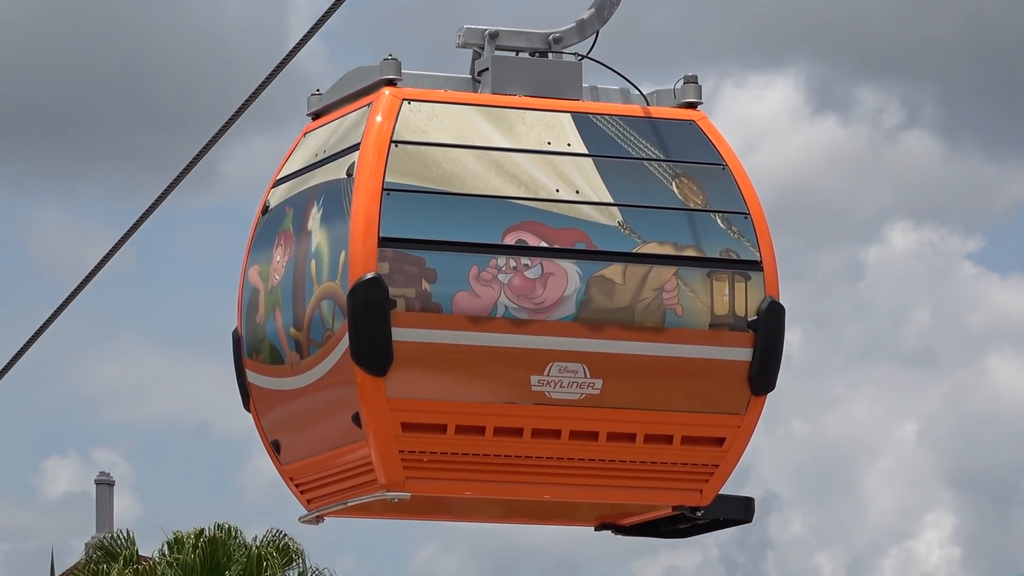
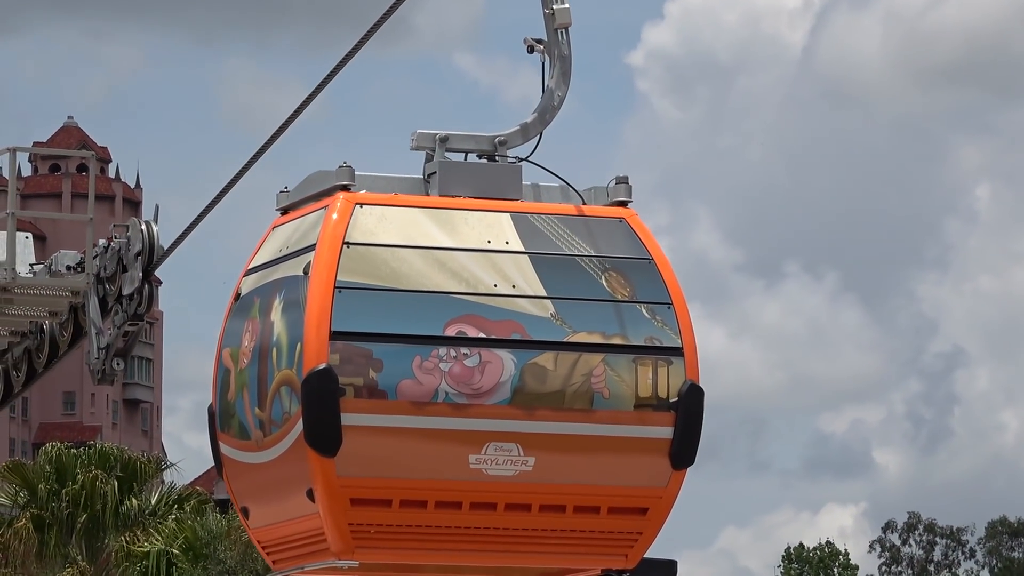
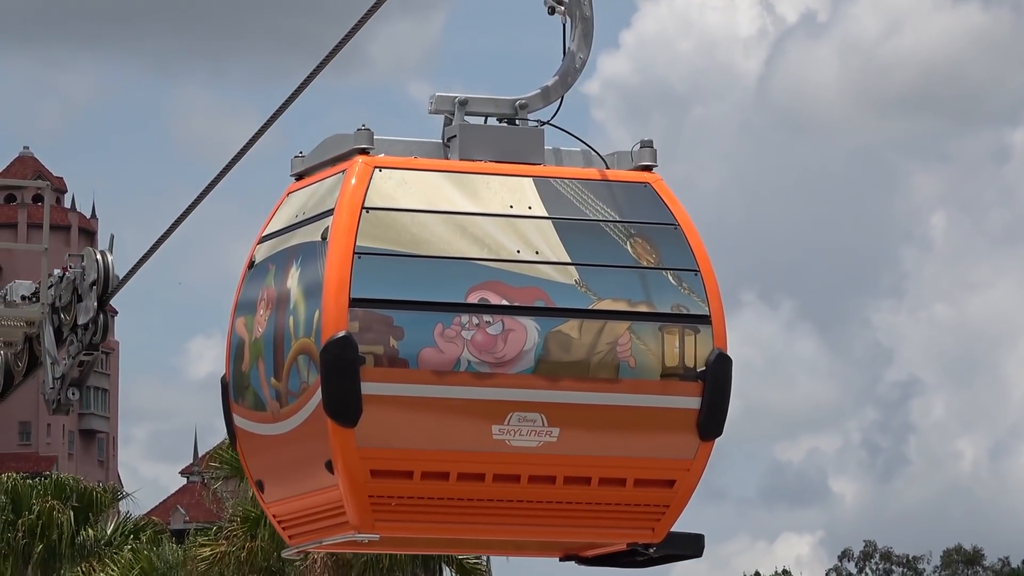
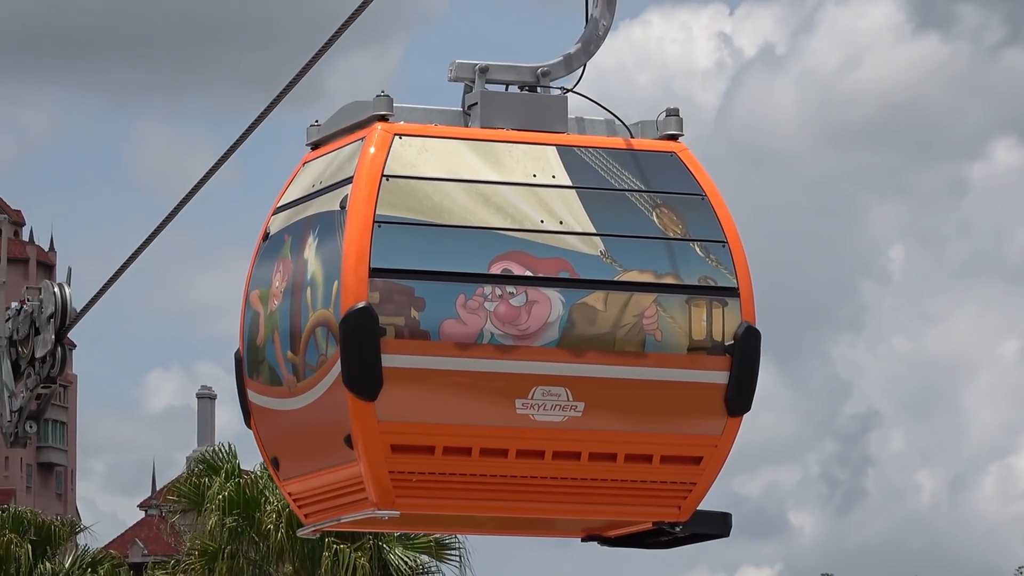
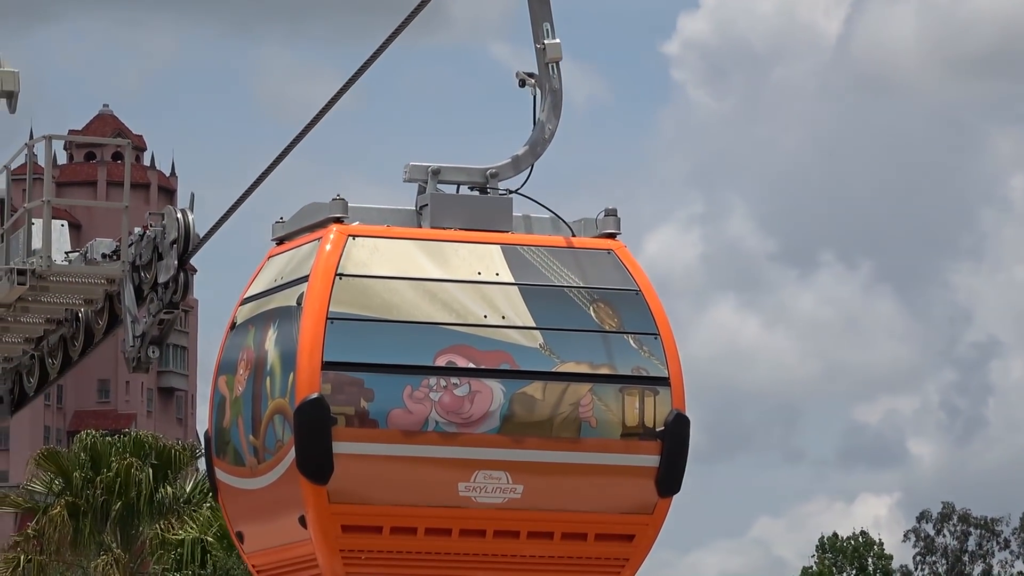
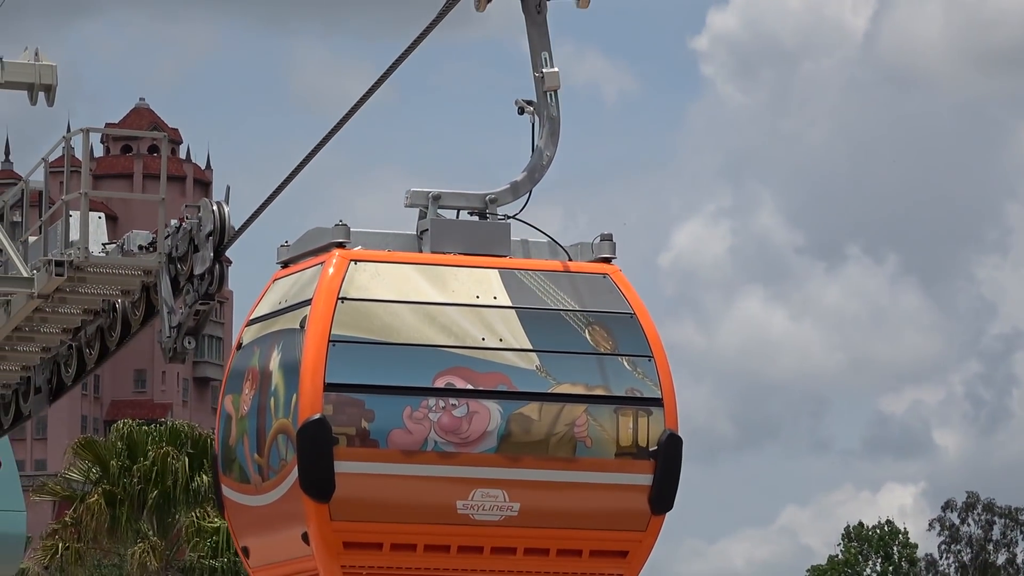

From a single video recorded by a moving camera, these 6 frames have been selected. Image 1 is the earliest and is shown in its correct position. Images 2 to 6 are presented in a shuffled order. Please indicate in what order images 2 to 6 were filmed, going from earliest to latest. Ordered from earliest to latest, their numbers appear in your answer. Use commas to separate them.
4, 3, 2, 5, 6
